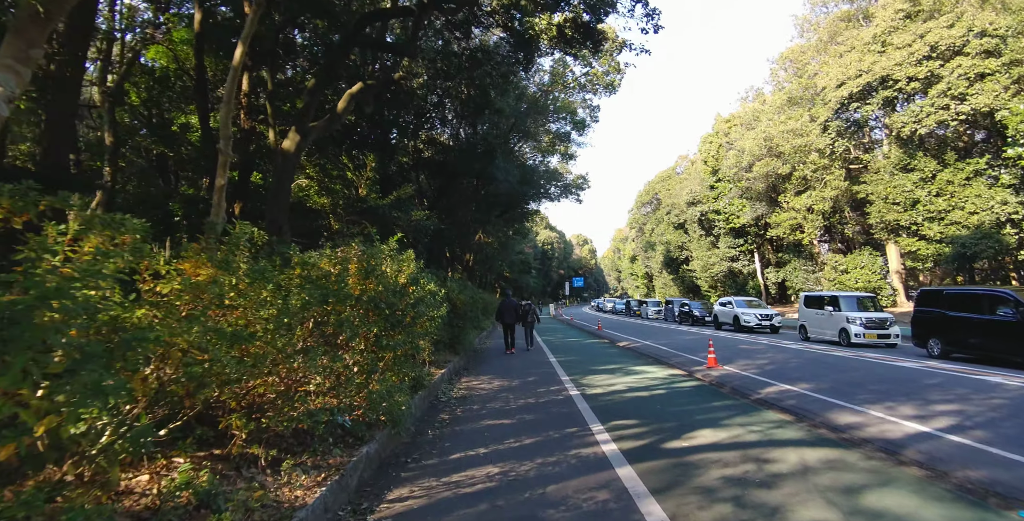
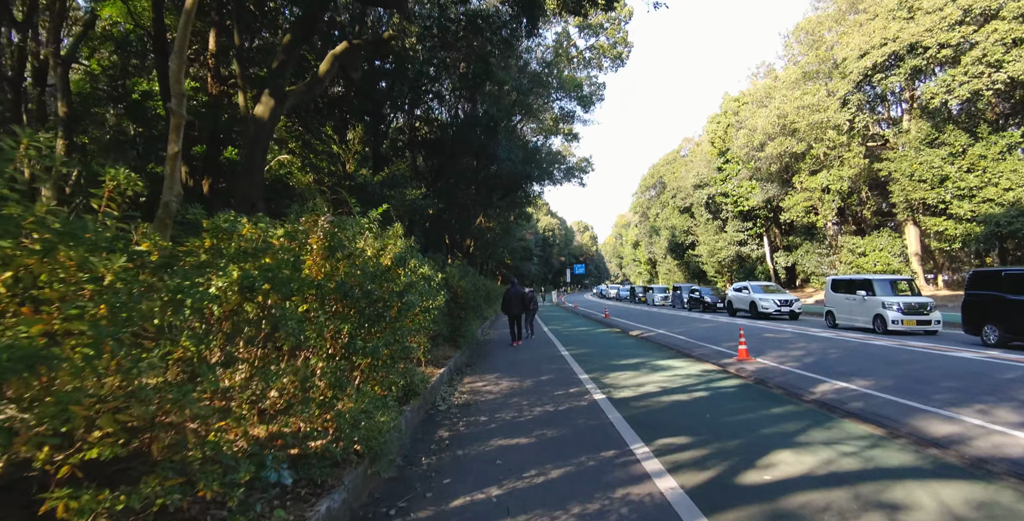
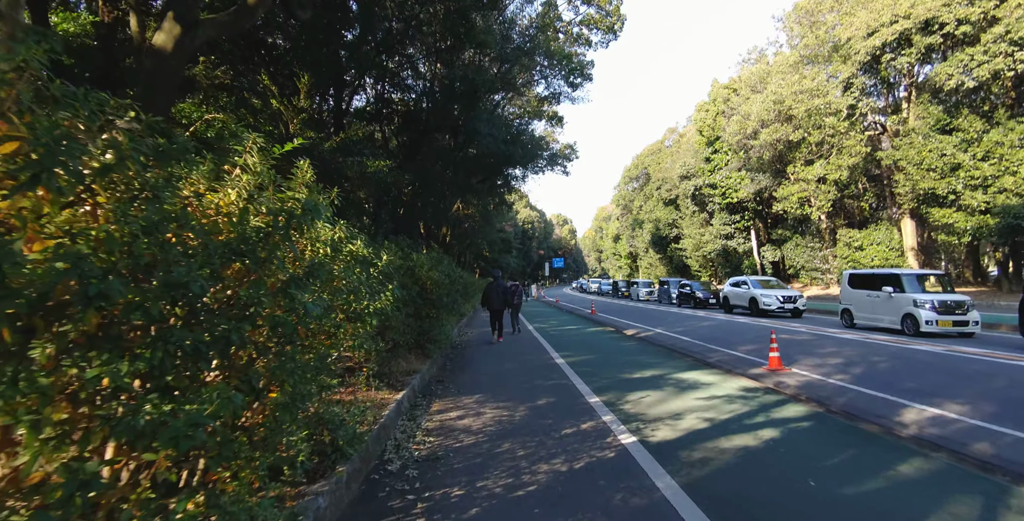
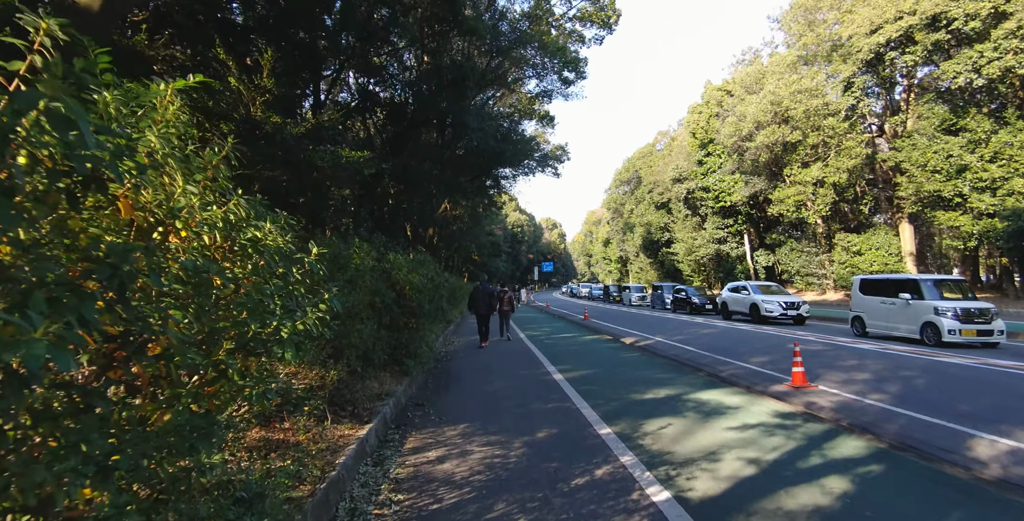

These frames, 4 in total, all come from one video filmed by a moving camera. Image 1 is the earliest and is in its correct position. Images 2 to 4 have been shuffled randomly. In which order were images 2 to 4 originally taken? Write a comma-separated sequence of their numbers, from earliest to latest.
2, 3, 4
